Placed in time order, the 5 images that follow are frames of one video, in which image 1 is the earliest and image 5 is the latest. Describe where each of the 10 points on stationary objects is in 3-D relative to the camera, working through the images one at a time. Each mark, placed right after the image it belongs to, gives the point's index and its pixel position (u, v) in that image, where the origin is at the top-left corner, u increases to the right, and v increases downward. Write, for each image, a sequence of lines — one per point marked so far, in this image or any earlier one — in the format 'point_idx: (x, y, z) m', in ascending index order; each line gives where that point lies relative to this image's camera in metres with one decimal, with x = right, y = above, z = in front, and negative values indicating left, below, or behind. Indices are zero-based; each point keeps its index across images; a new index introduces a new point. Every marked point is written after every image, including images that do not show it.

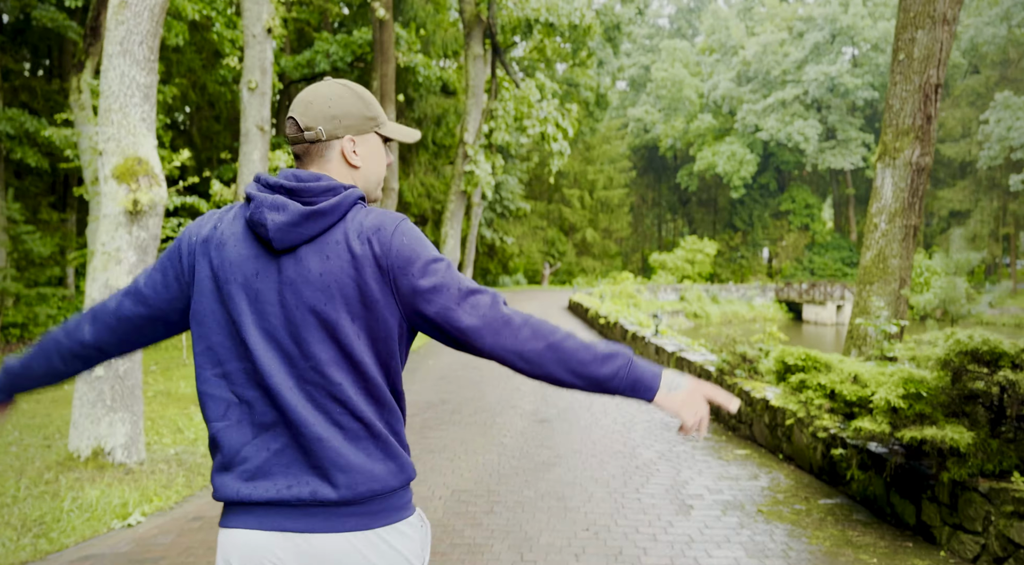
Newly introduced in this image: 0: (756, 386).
0: (+2.4, -1.0, +7.1) m
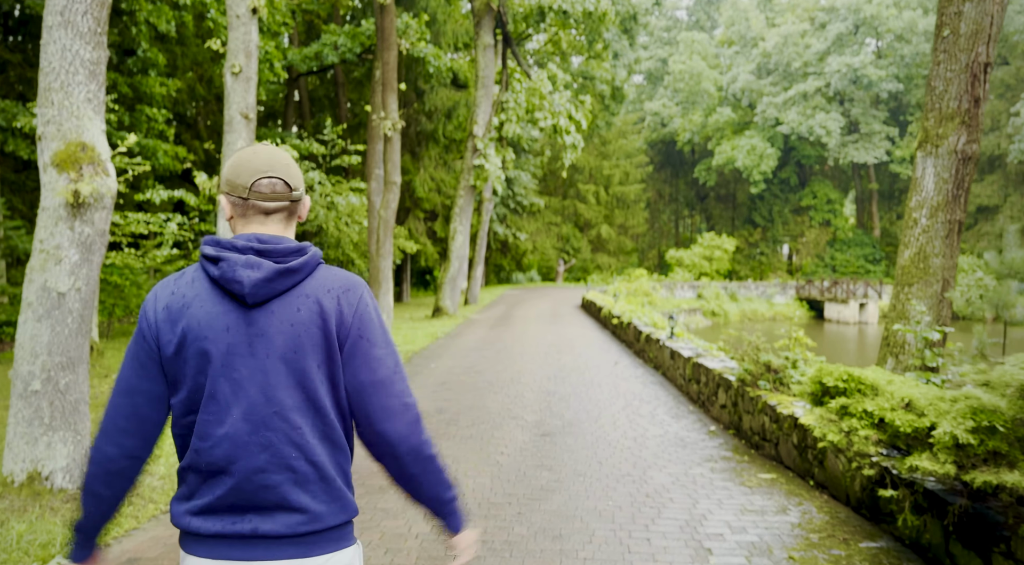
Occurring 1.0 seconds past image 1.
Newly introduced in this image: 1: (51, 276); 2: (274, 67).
0: (+2.4, -1.0, +6.3) m
1: (-3.0, 0.0, +4.8) m
2: (-6.2, +5.7, +18.8) m
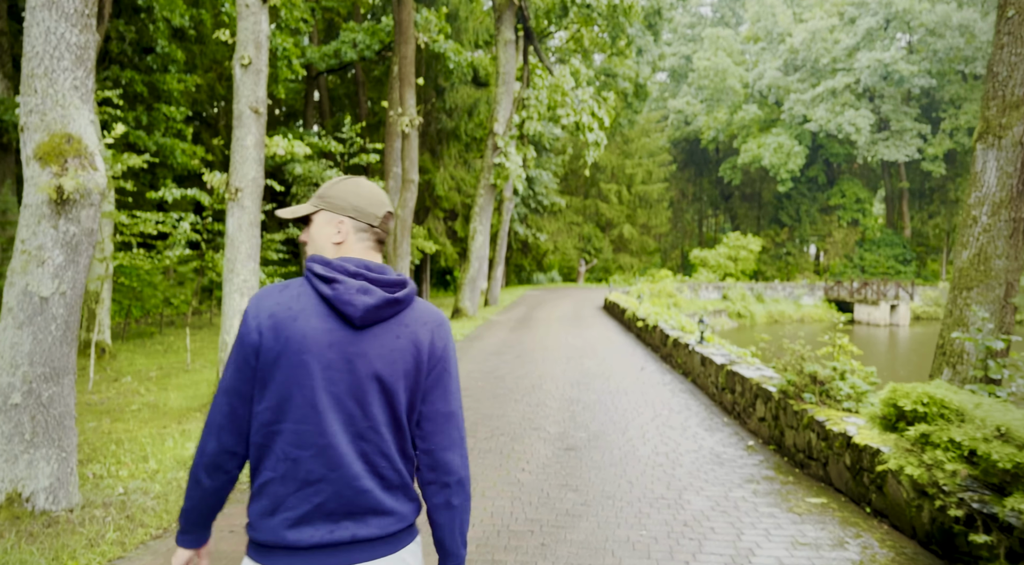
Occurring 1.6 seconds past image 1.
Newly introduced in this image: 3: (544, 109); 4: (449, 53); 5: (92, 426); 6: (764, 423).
0: (+2.6, -1.1, +5.8) m
1: (-2.9, 0.0, +4.4) m
2: (-5.7, +5.6, +18.4) m
3: (+0.8, +4.0, +16.9) m
4: (-1.6, +5.9, +18.7) m
5: (-4.3, -1.5, +7.3) m
6: (+2.5, -1.4, +7.2) m
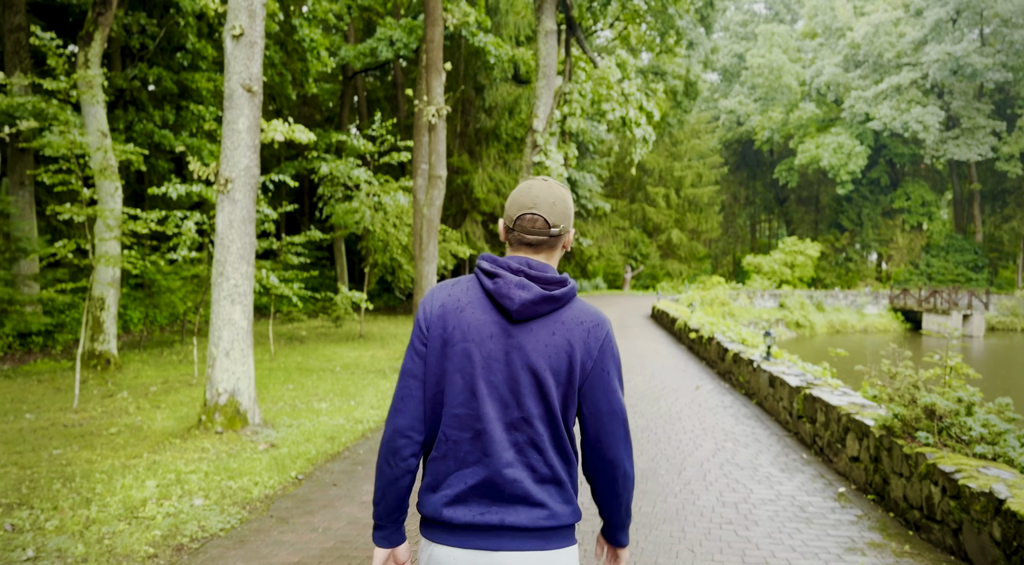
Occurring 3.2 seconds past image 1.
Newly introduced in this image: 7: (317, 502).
0: (+2.7, -1.1, +4.3) m
1: (-2.8, 0.0, +3.3) m
2: (-4.7, +5.5, +17.6) m
3: (+1.6, +3.9, +15.6) m
4: (-0.6, +5.7, +17.5) m
5: (-4.0, -1.5, +6.3) m
6: (+2.7, -1.5, +5.7) m
7: (-1.4, -1.6, +5.2) m
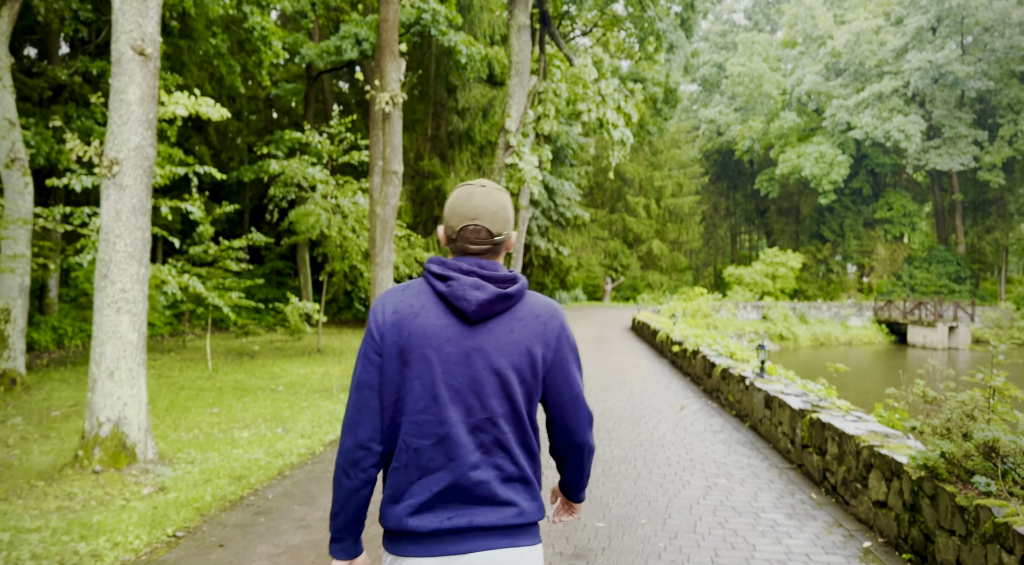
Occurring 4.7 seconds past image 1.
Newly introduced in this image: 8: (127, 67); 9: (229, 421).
0: (+2.4, -1.1, +3.1) m
1: (-3.1, 0.0, +2.0) m
2: (-5.4, +5.3, +16.3) m
3: (+1.0, +3.7, +14.5) m
4: (-1.3, +5.5, +16.4) m
5: (-4.4, -1.5, +4.9) m
6: (+2.4, -1.5, +4.5) m
7: (-1.8, -1.6, +4.0) m
8: (-3.1, +1.7, +5.8) m
9: (-3.1, -1.5, +8.0) m
